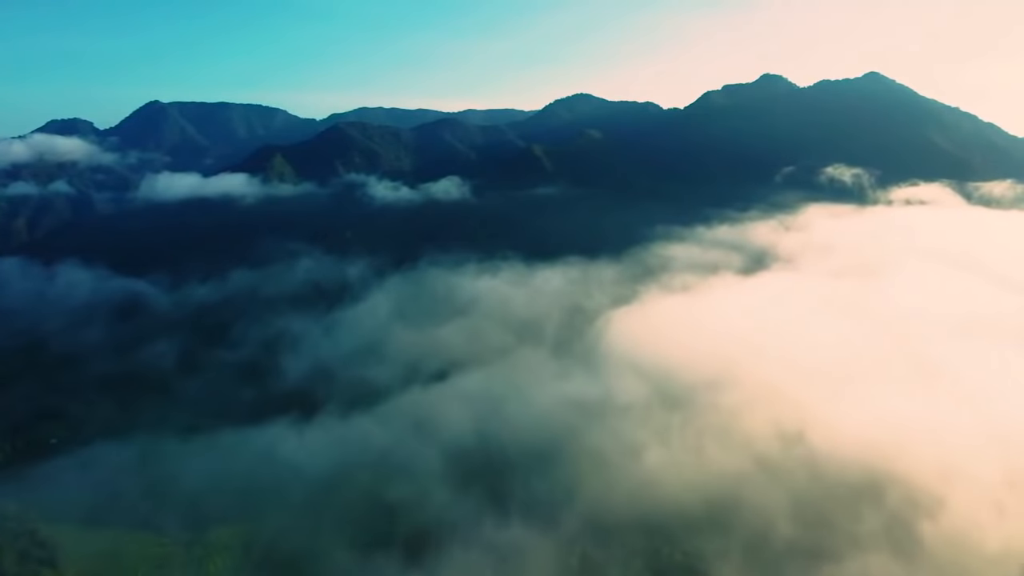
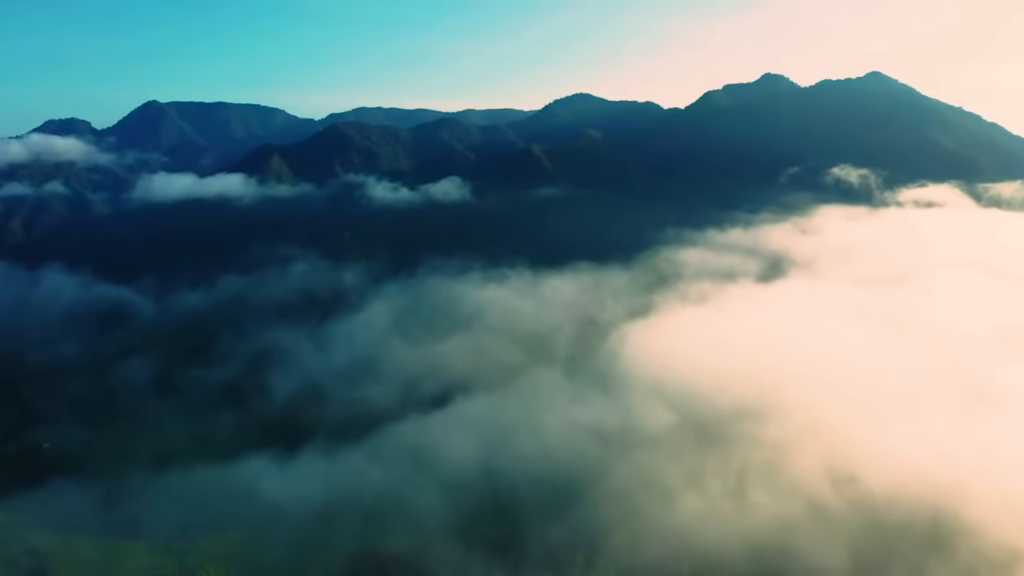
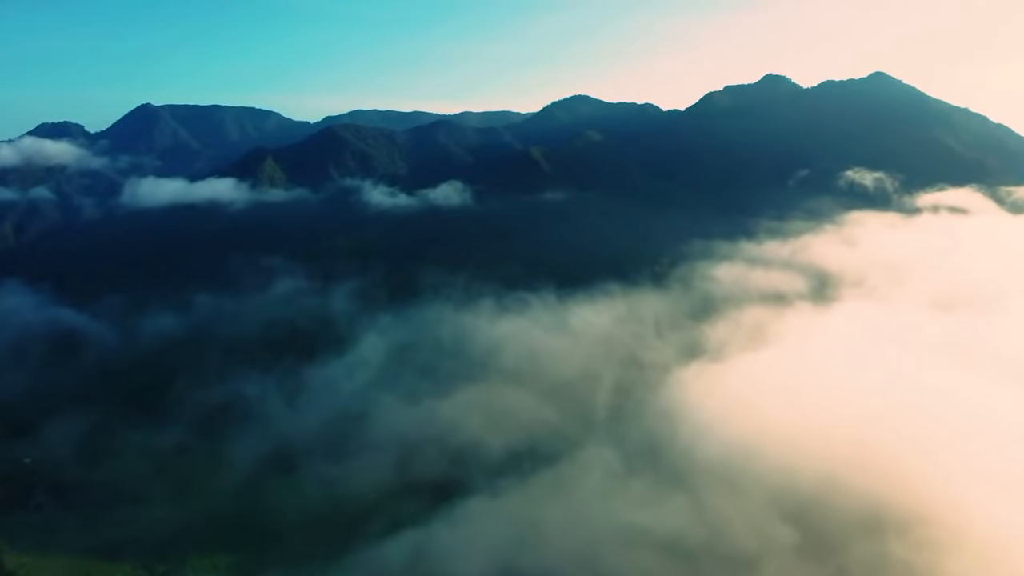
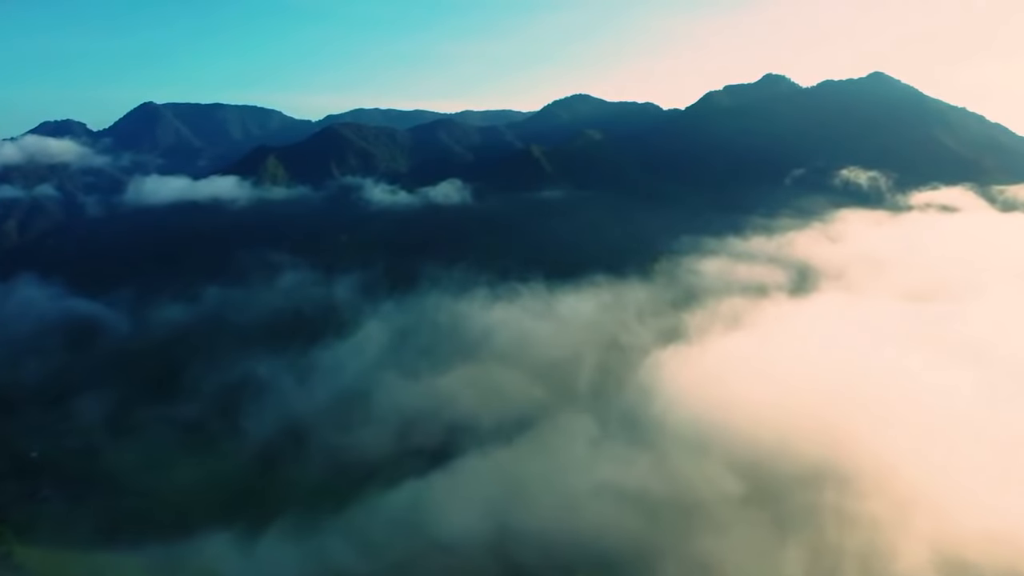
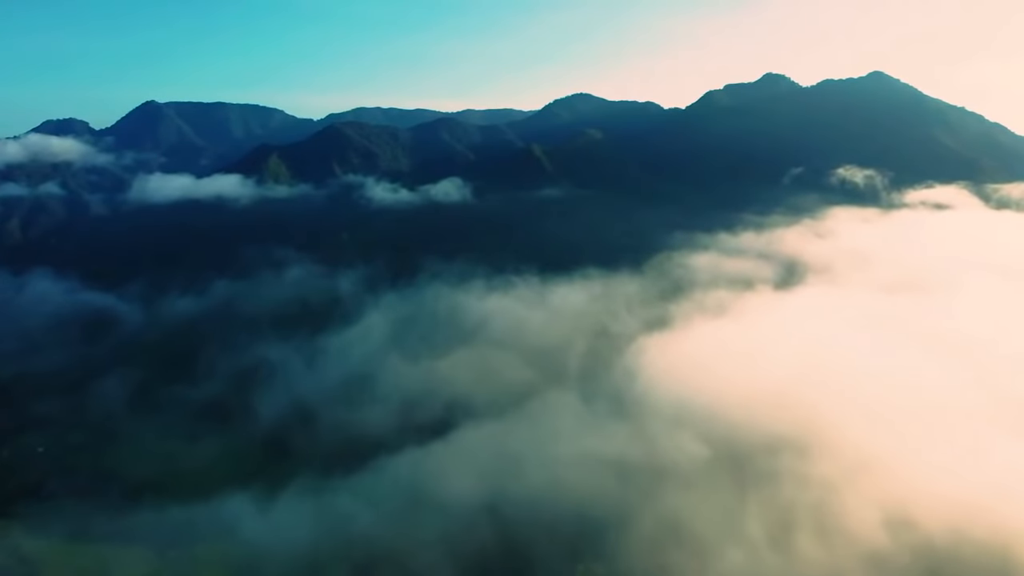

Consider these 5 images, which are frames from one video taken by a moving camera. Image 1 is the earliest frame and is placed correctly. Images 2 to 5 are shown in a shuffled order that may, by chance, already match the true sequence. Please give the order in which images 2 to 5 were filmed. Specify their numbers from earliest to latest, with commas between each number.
2, 5, 4, 3
